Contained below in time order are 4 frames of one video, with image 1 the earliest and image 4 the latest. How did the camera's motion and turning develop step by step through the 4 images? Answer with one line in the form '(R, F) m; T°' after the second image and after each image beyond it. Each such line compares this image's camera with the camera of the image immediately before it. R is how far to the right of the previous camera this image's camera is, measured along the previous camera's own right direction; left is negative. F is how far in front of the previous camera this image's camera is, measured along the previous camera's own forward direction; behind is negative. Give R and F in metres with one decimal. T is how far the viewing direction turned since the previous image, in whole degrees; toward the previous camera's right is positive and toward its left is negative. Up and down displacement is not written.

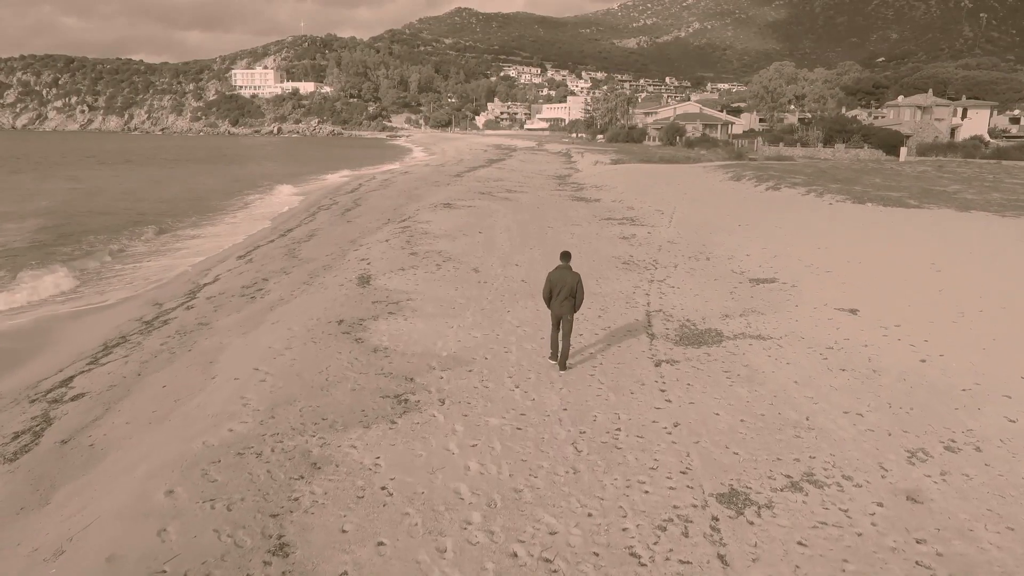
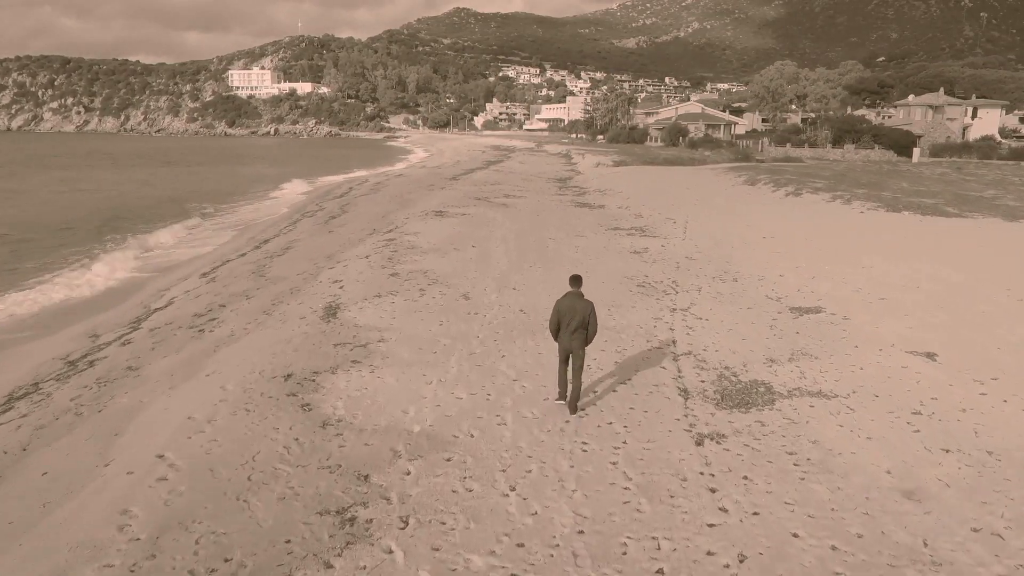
(0.0, +2.0) m; 0°
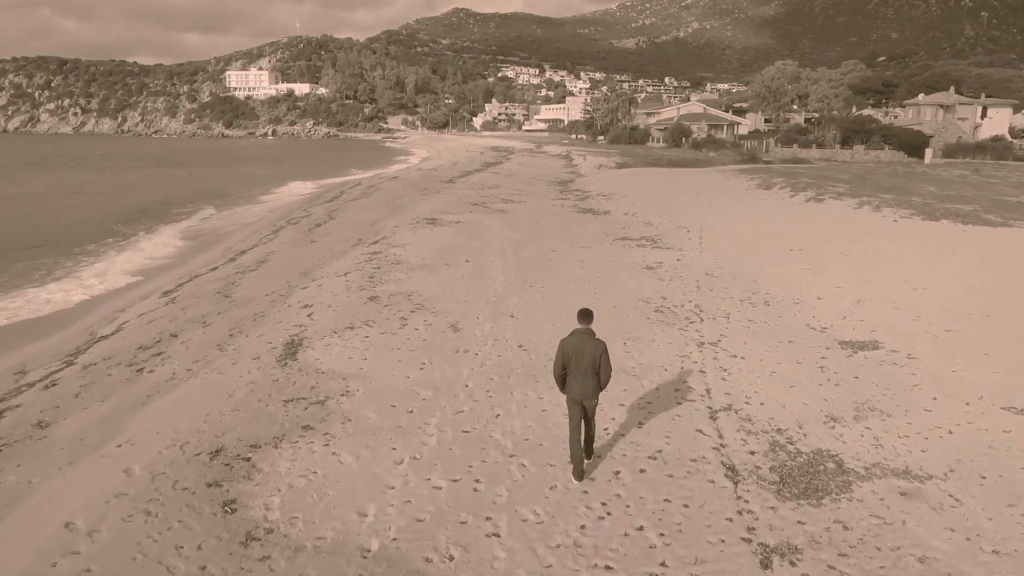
(0.0, +1.7) m; 0°
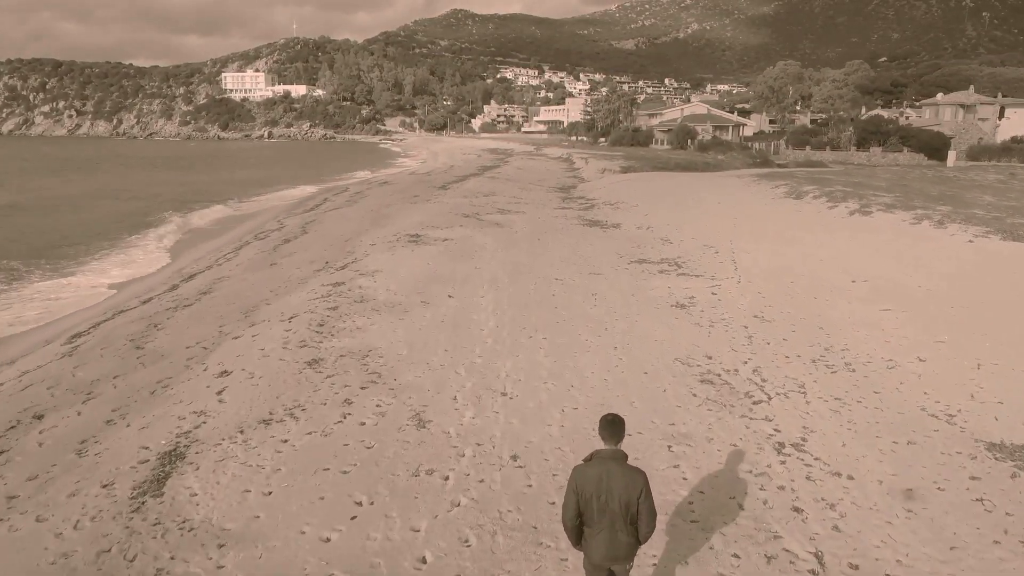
(+0.1, +2.9) m; 0°
